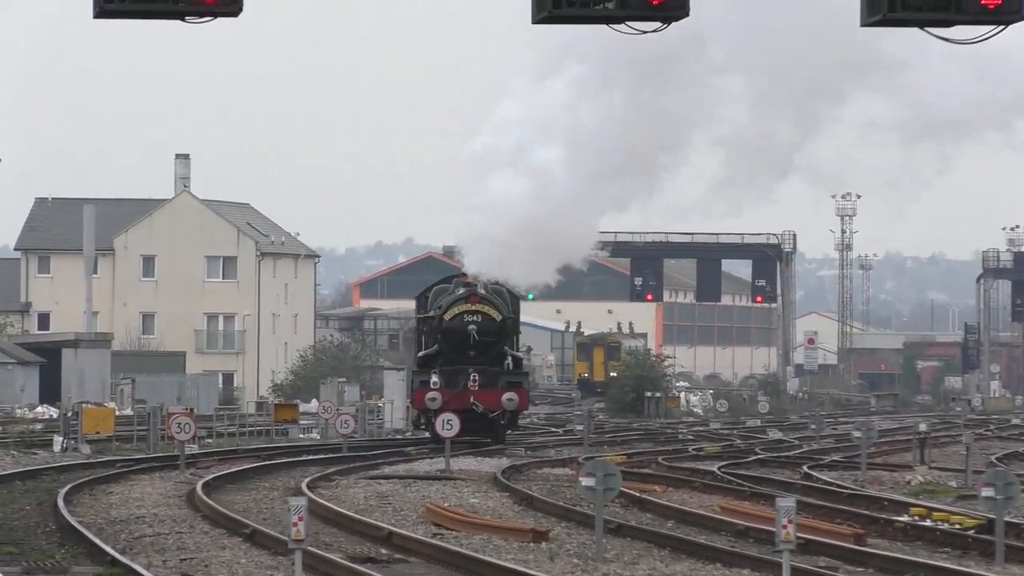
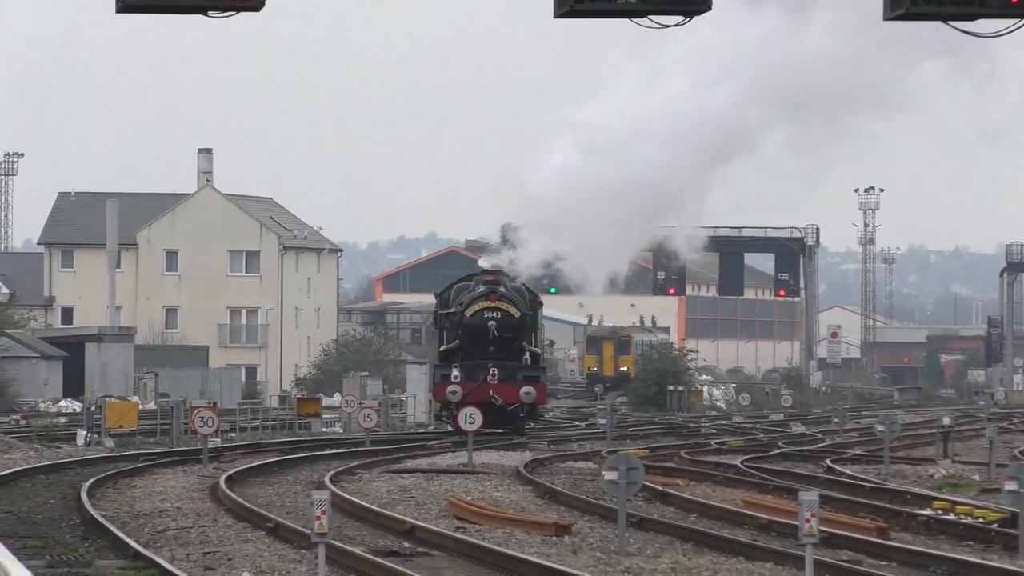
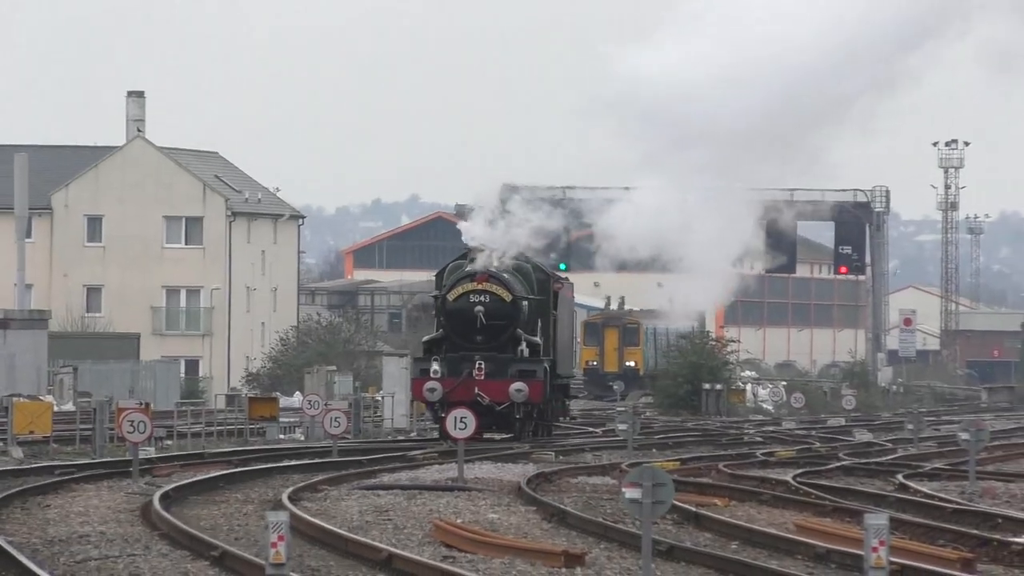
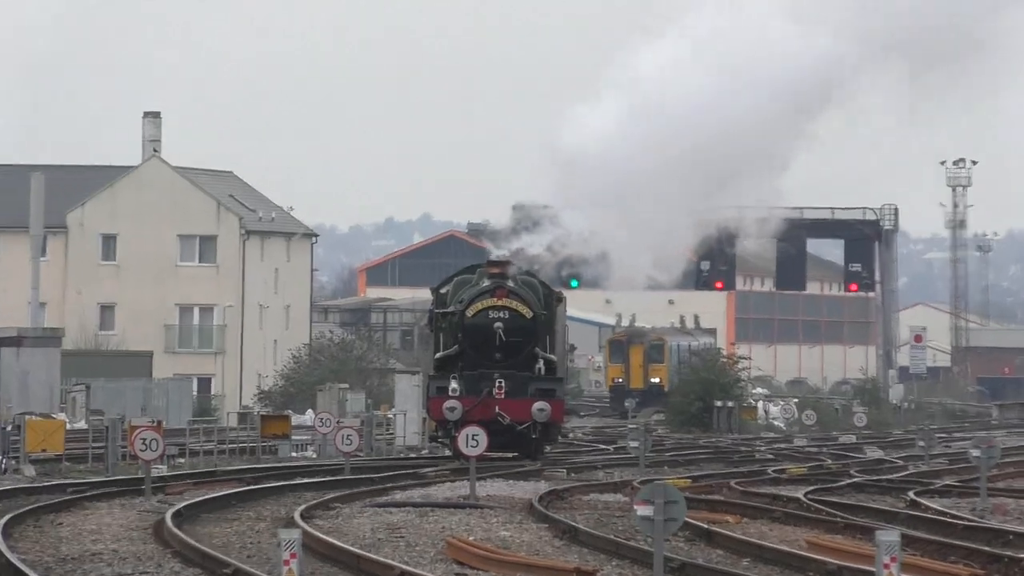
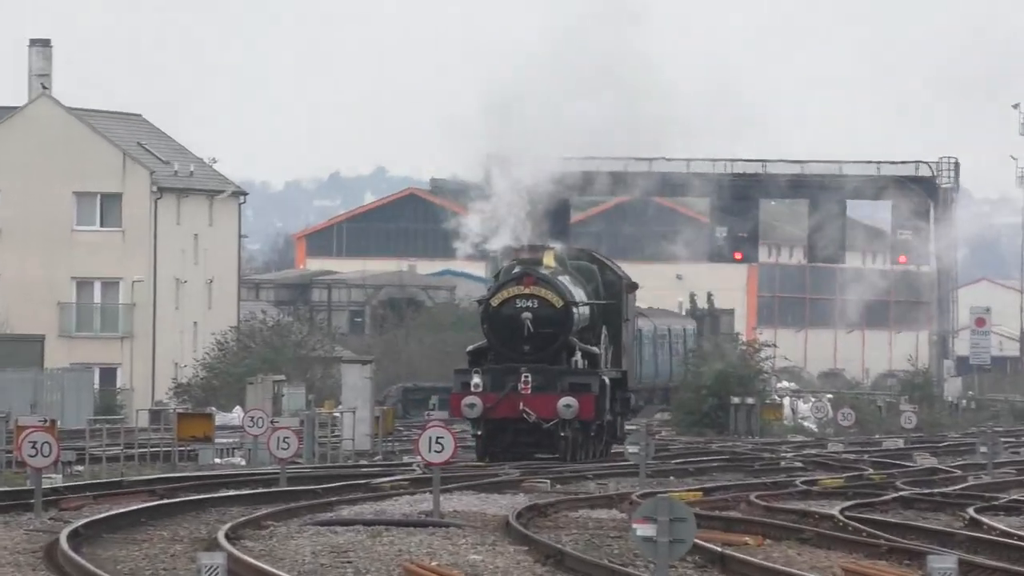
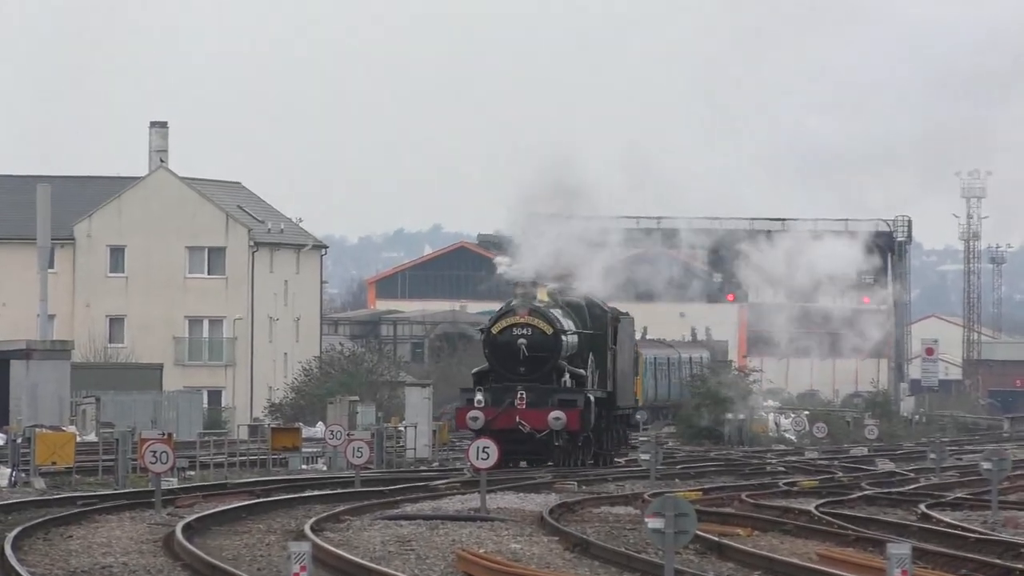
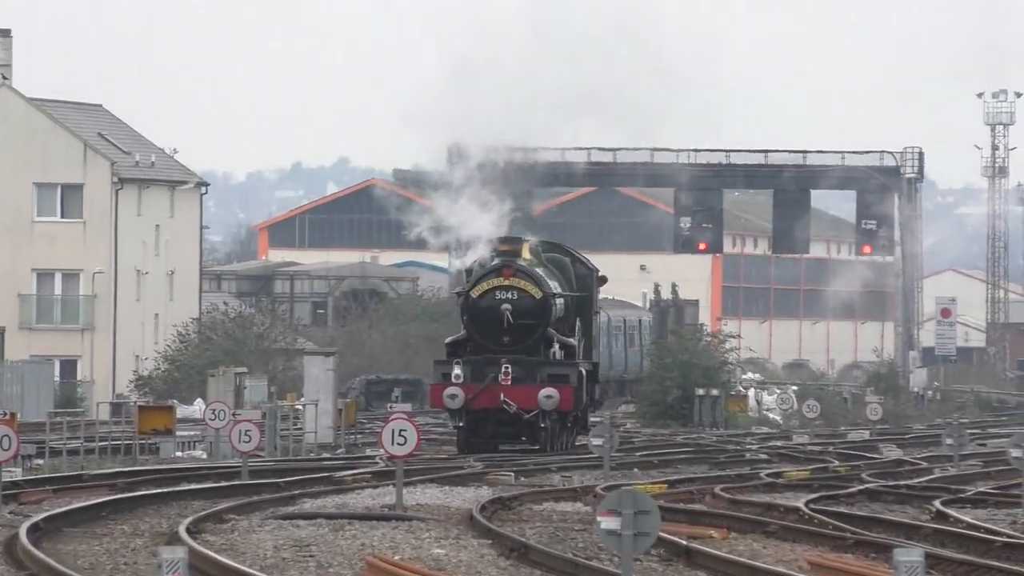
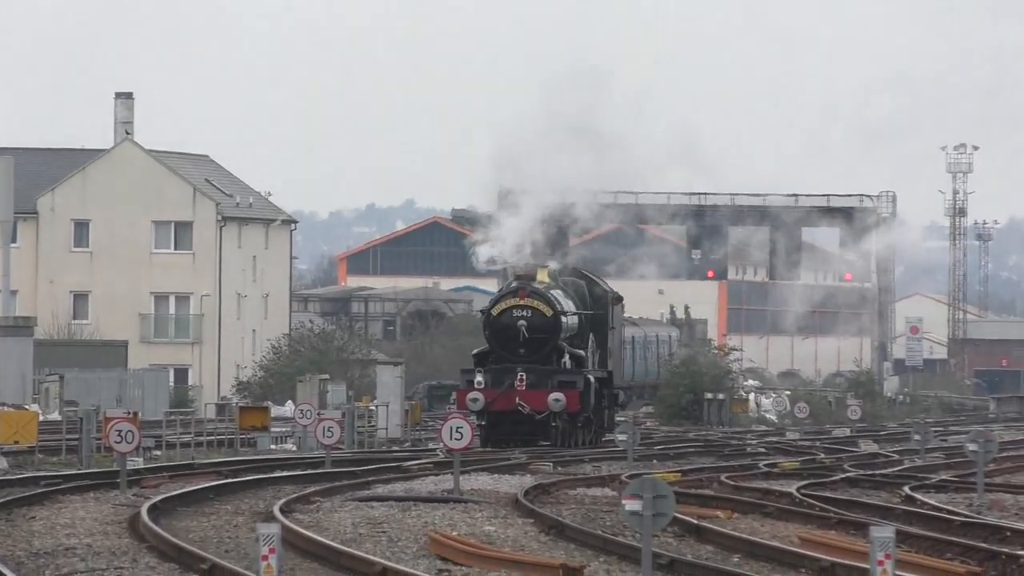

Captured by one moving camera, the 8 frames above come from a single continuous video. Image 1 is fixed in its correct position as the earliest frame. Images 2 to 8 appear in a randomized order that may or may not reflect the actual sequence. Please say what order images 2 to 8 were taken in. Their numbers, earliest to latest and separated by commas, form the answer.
2, 4, 3, 6, 8, 5, 7
